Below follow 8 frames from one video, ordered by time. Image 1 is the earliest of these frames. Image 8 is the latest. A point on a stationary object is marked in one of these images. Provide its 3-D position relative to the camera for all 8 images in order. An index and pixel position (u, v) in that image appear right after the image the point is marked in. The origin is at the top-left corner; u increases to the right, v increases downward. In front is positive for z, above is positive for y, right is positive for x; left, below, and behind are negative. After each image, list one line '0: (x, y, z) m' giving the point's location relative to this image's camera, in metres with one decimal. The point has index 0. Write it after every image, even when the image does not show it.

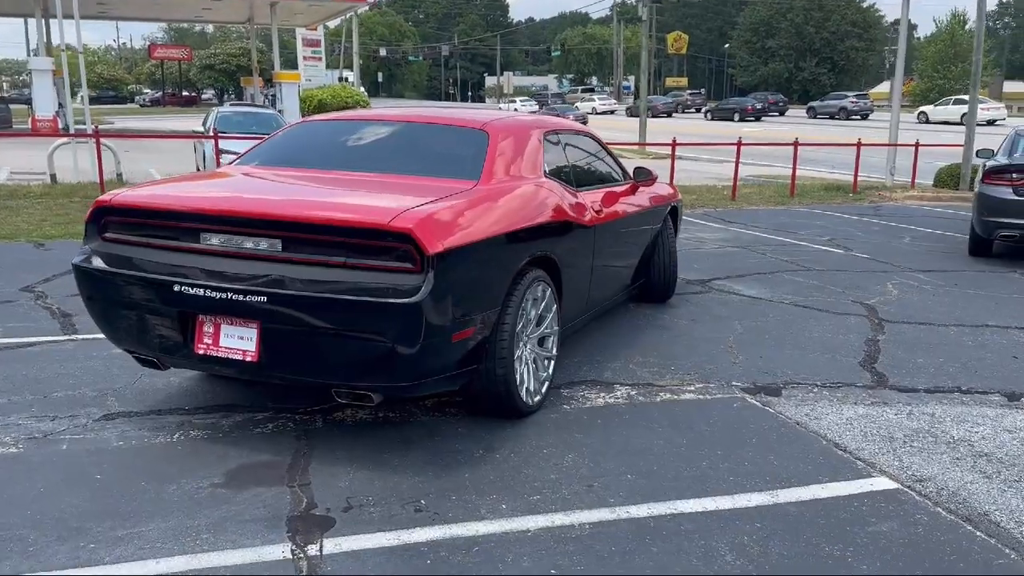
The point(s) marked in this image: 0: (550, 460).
0: (+0.2, -0.8, +4.3) m
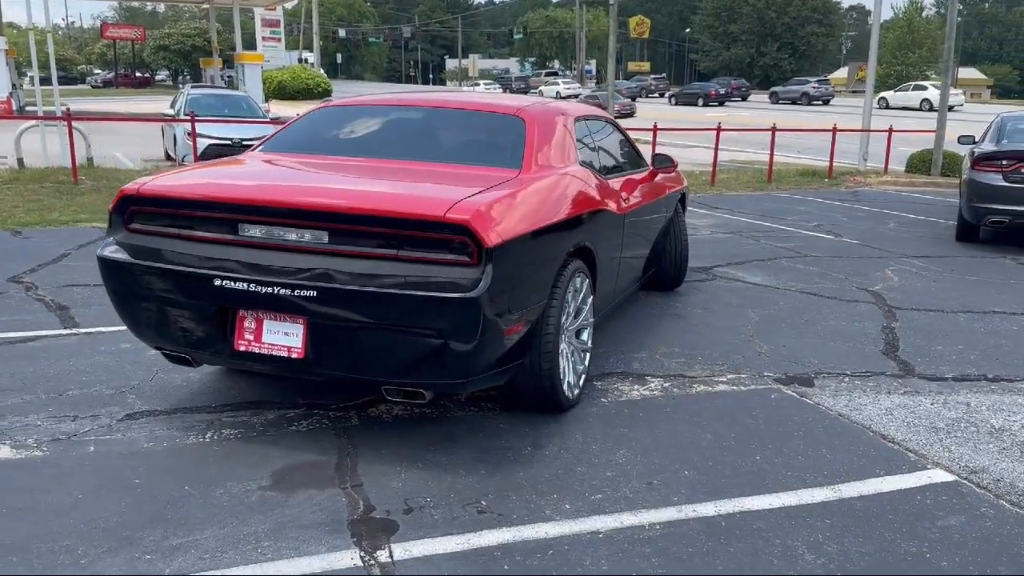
0: (+0.4, -0.8, +4.2) m
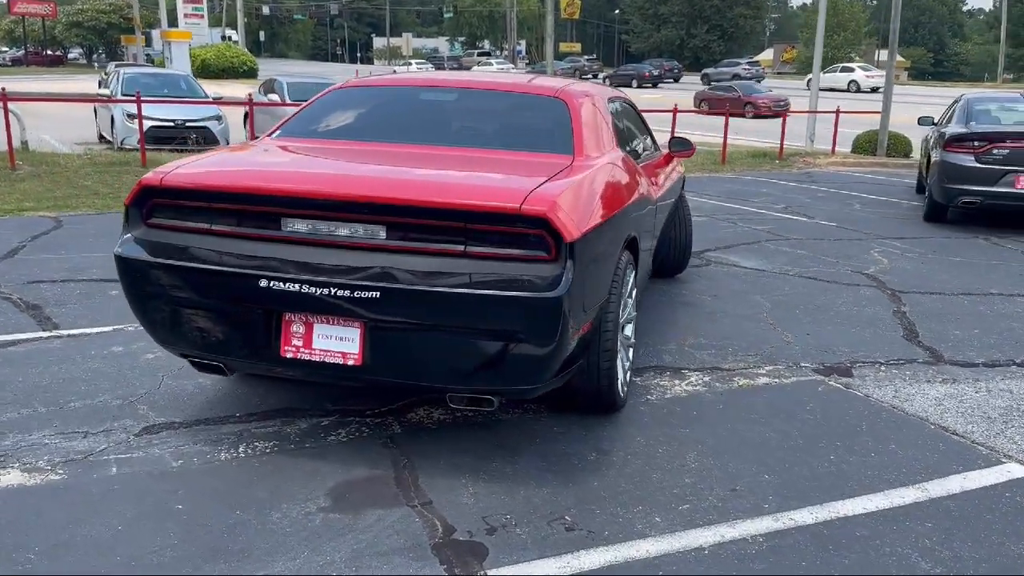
0: (+0.7, -0.8, +4.0) m
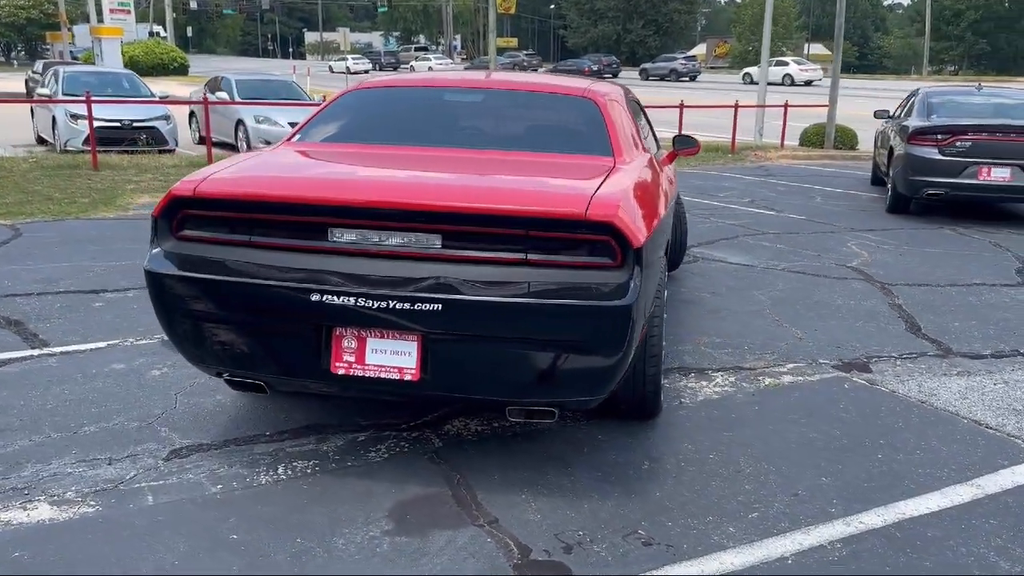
0: (+1.0, -0.8, +4.0) m
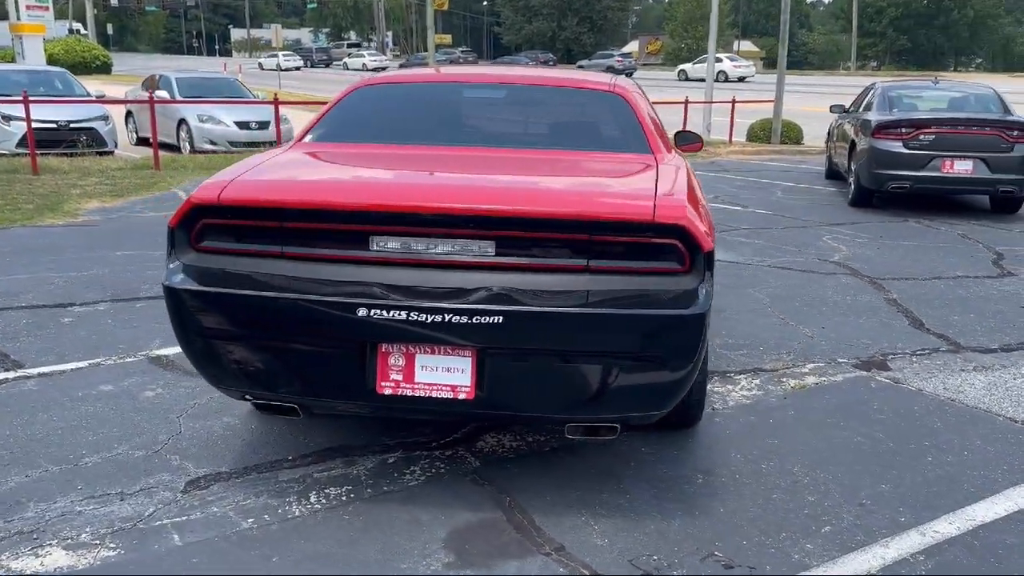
0: (+1.2, -0.8, +3.8) m
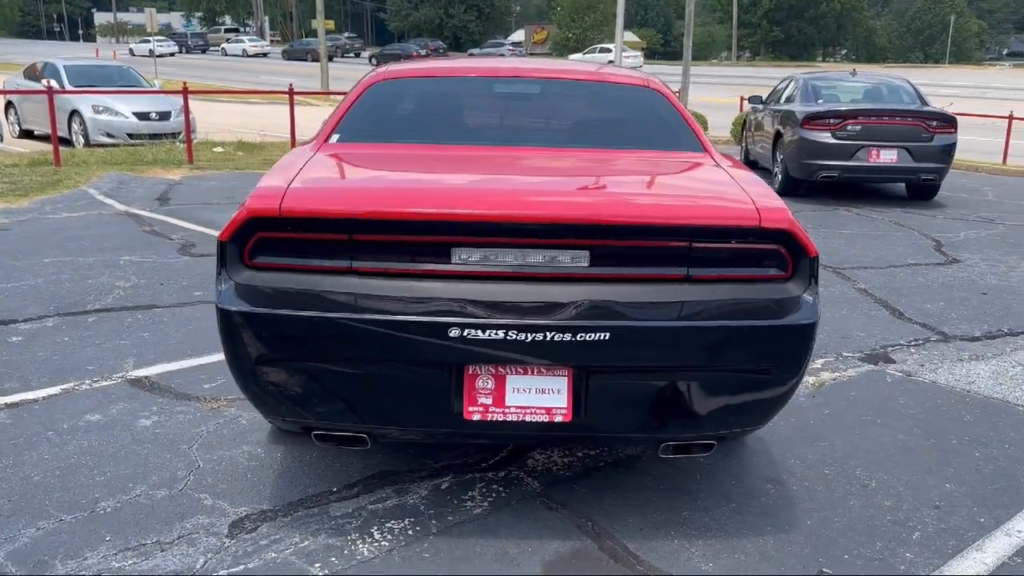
0: (+1.4, -0.8, +3.7) m
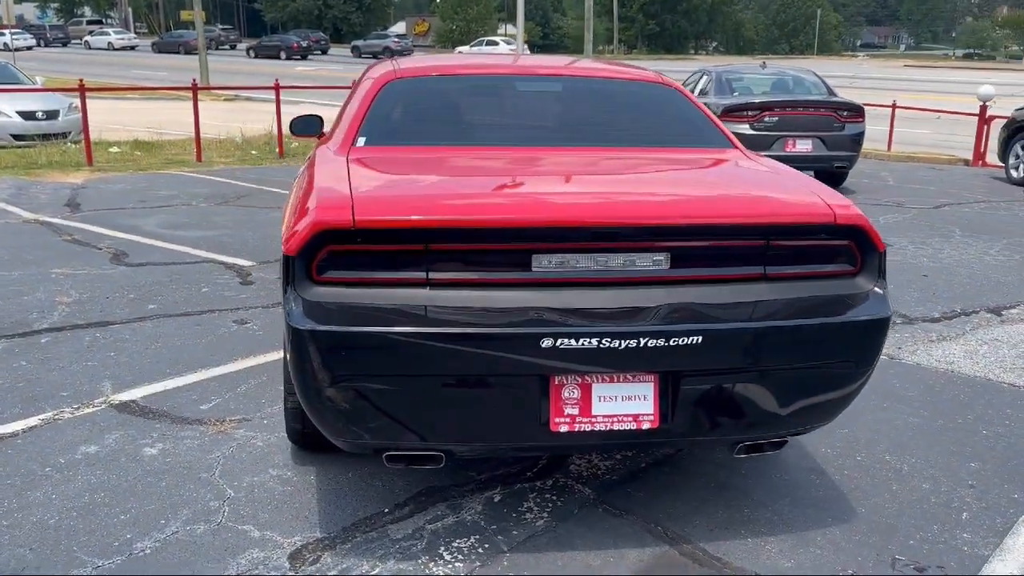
0: (+1.6, -0.8, +3.8) m
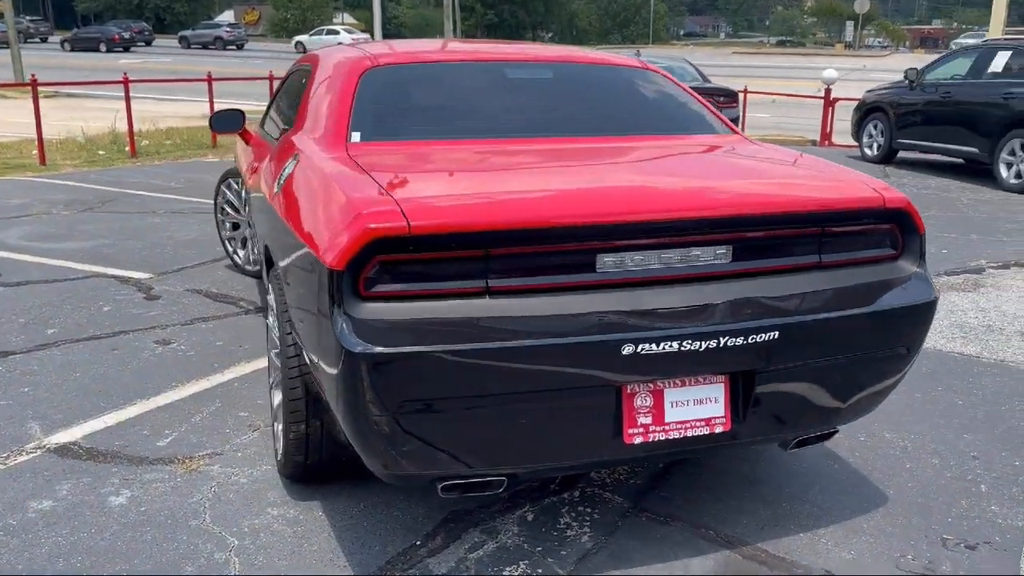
0: (+1.6, -0.7, +3.9) m
